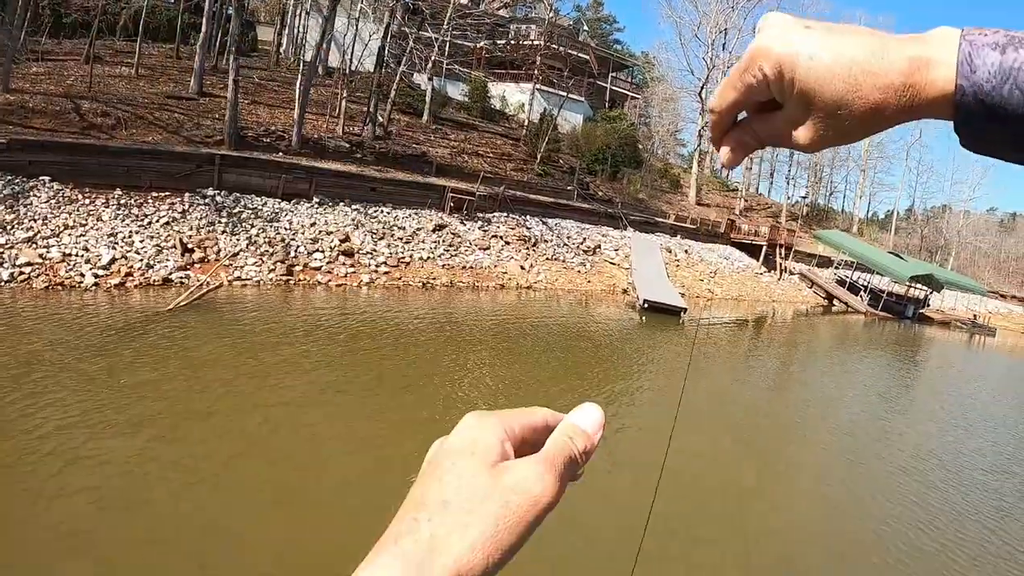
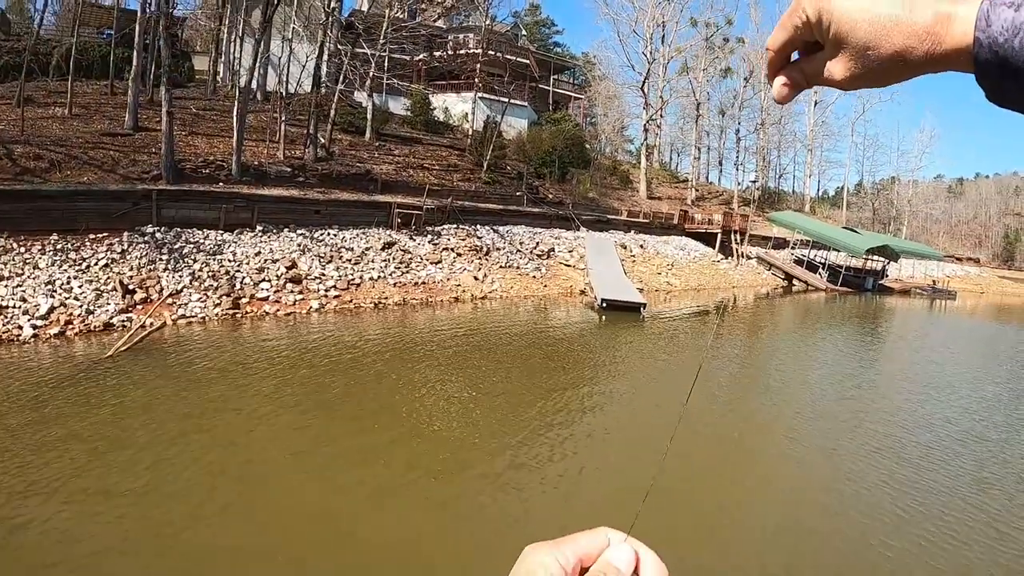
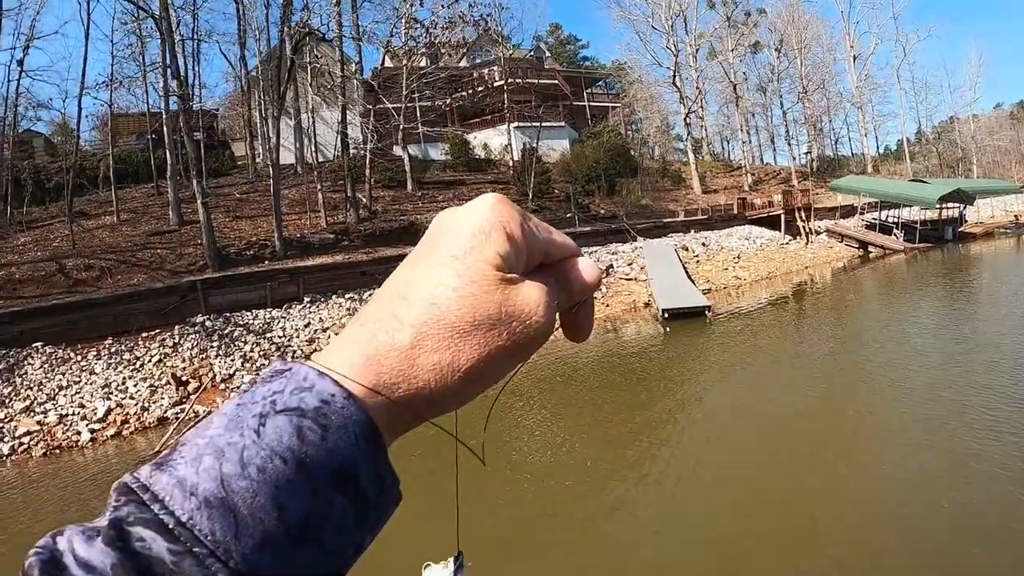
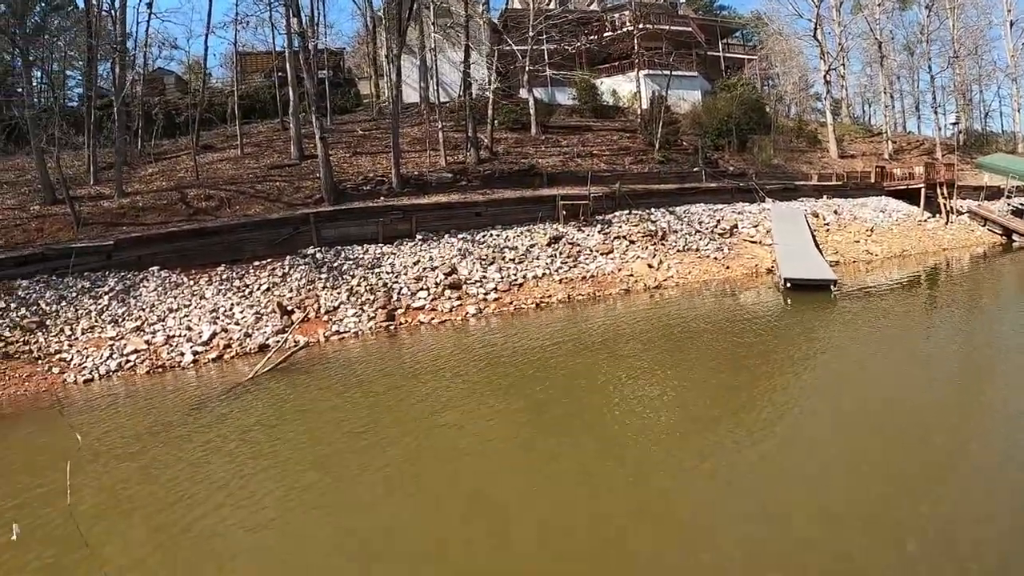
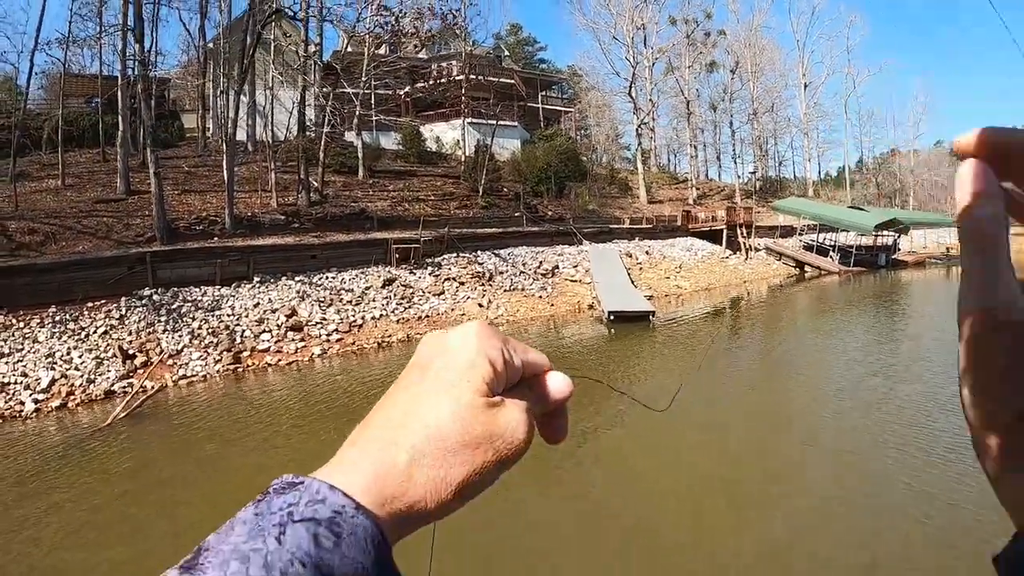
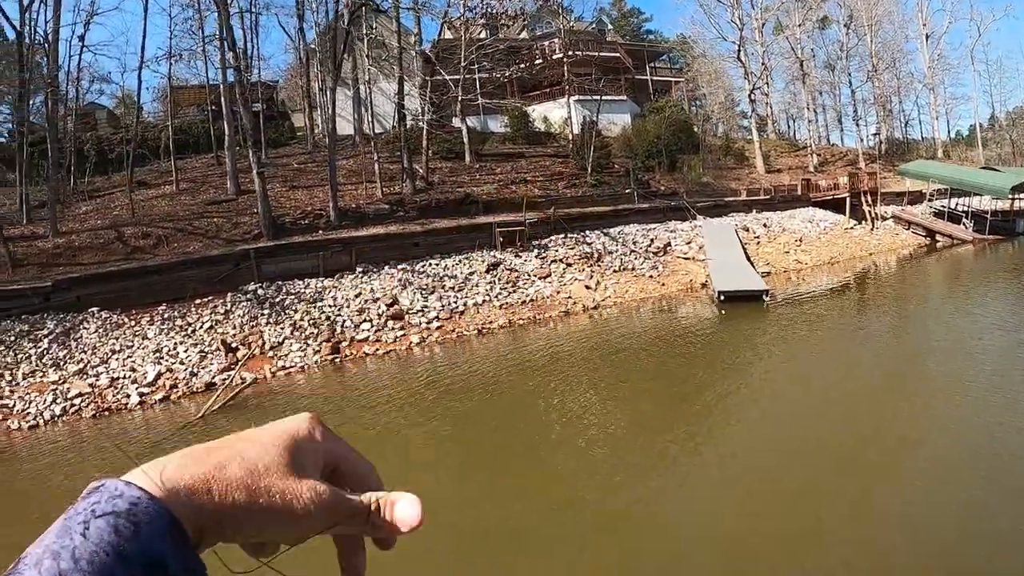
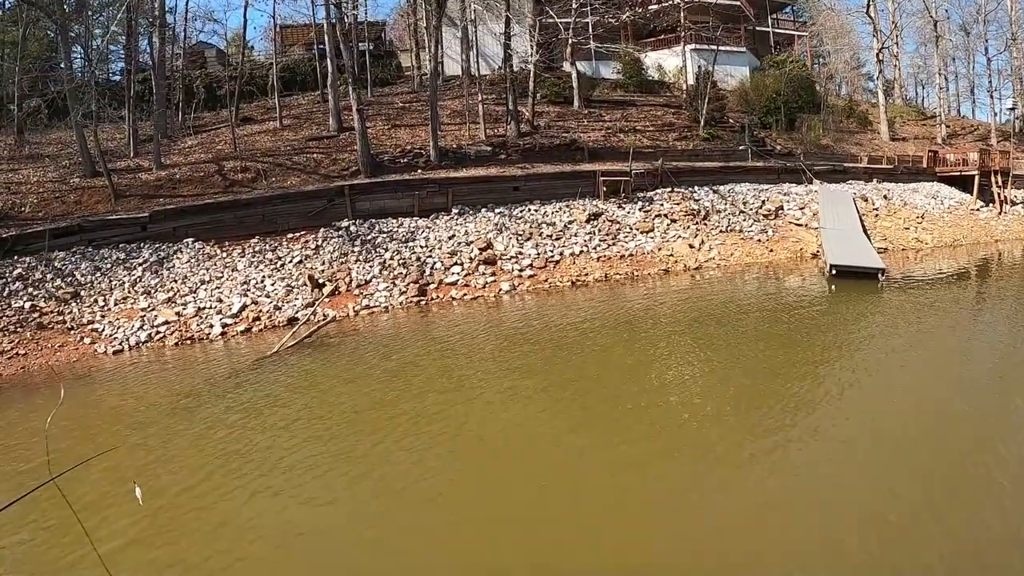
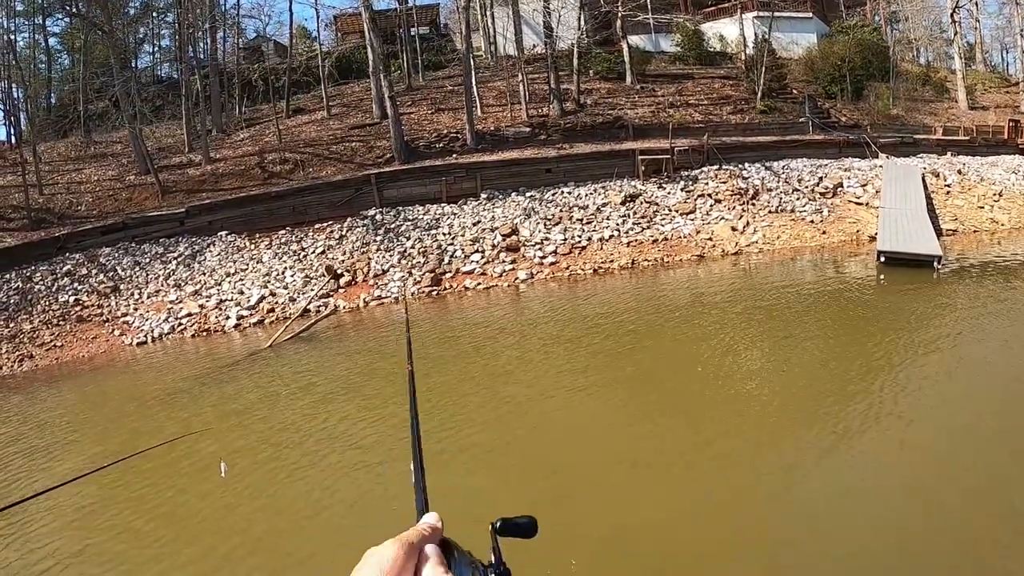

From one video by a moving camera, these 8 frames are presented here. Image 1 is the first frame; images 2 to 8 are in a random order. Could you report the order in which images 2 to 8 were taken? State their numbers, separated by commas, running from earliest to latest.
2, 5, 3, 6, 4, 7, 8
